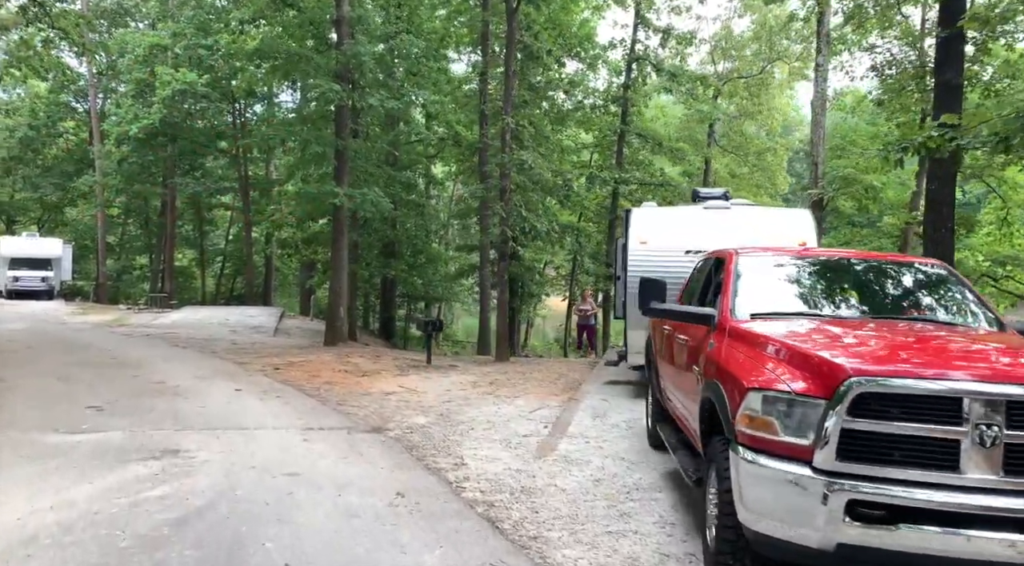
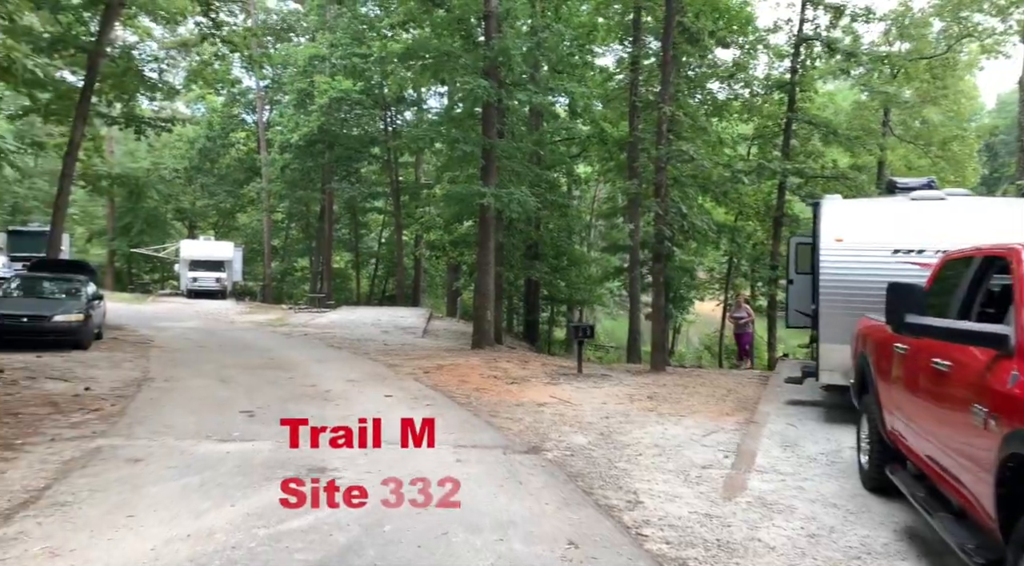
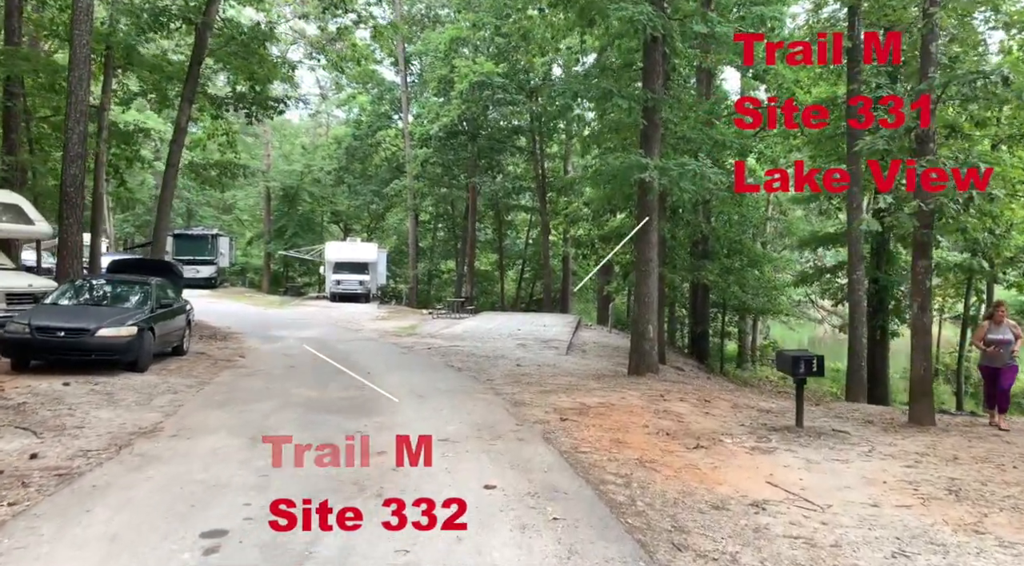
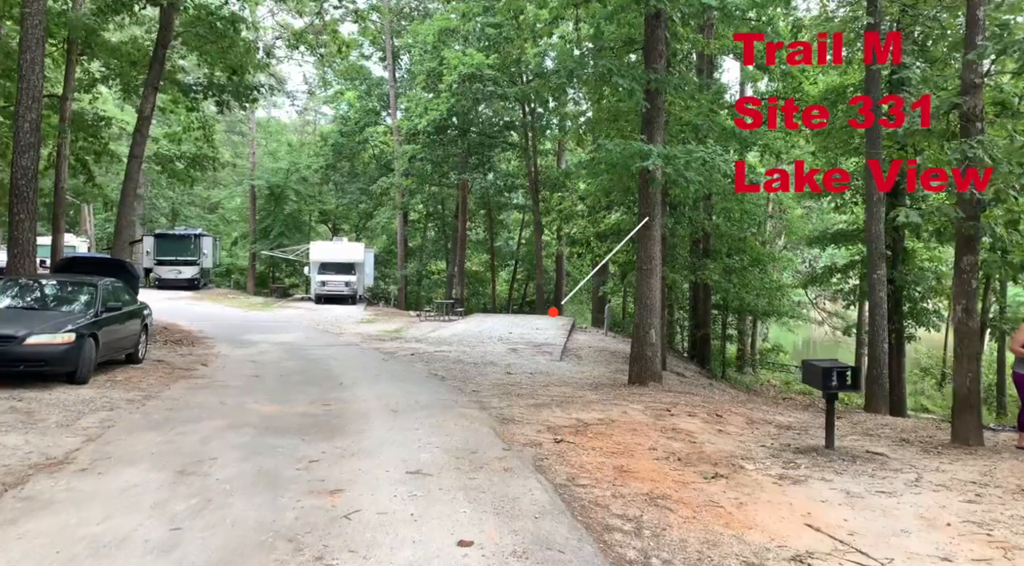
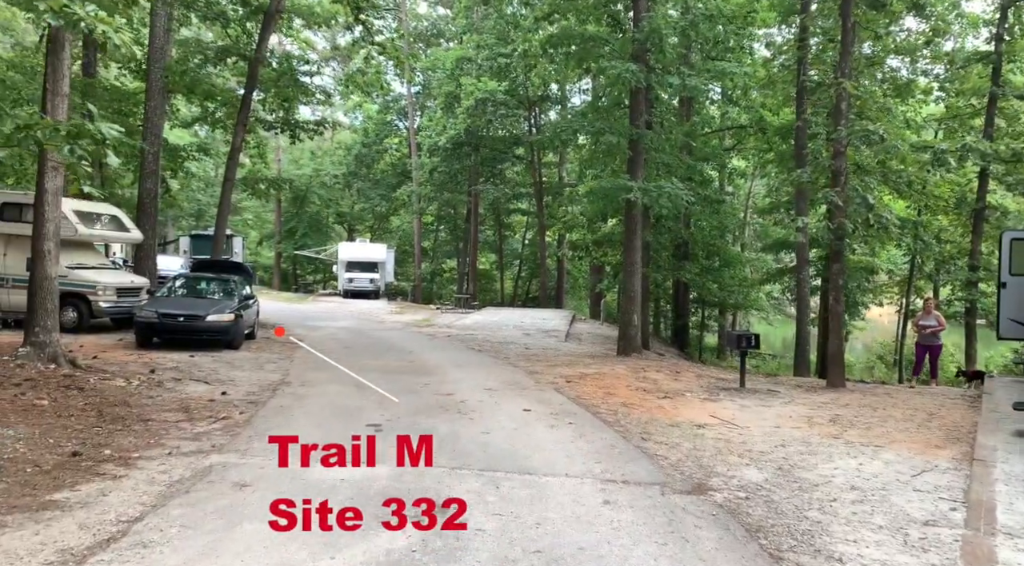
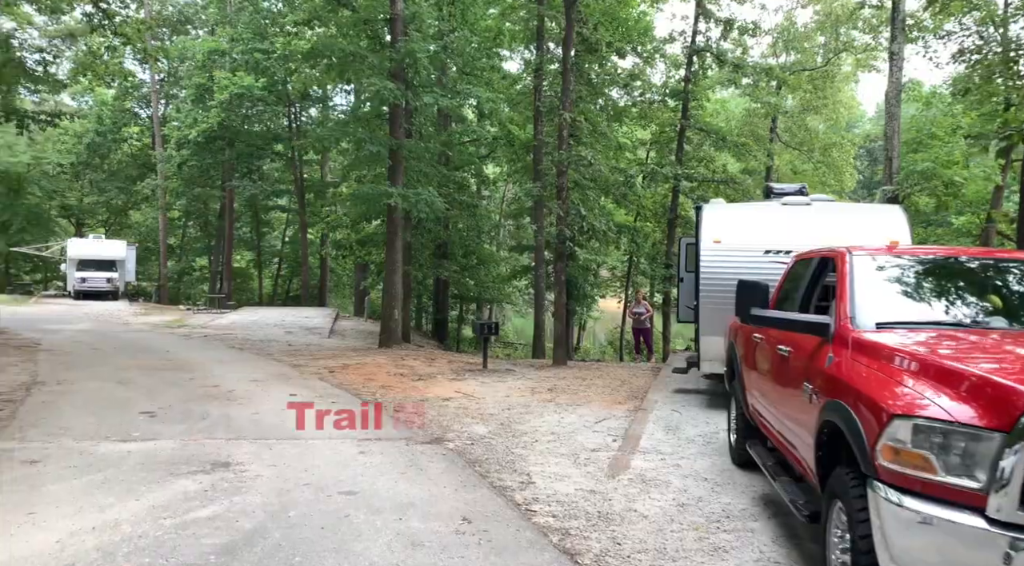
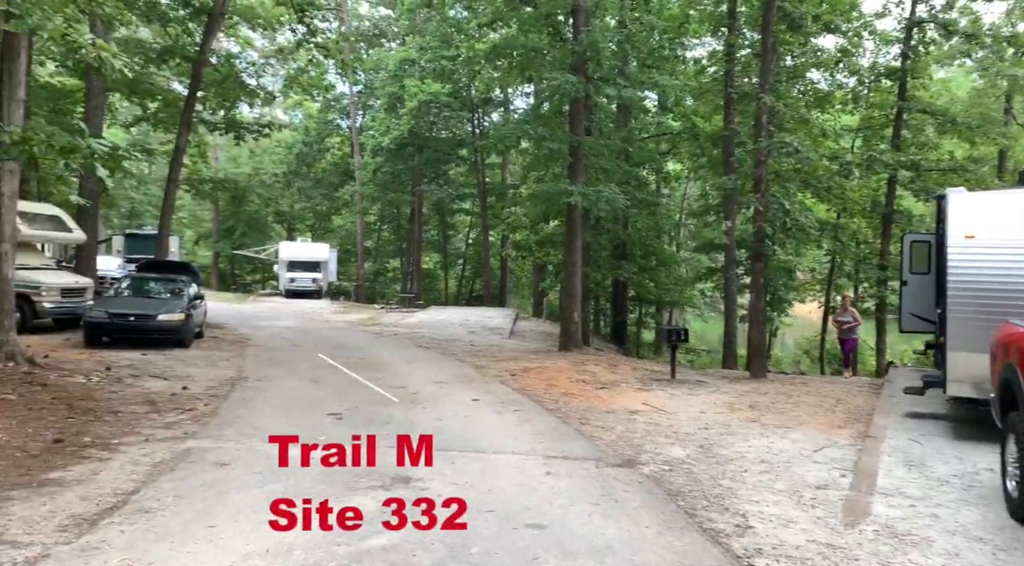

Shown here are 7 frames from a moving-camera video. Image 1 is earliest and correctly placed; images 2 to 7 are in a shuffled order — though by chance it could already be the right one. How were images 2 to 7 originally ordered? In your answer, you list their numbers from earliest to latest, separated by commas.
6, 2, 7, 5, 3, 4
